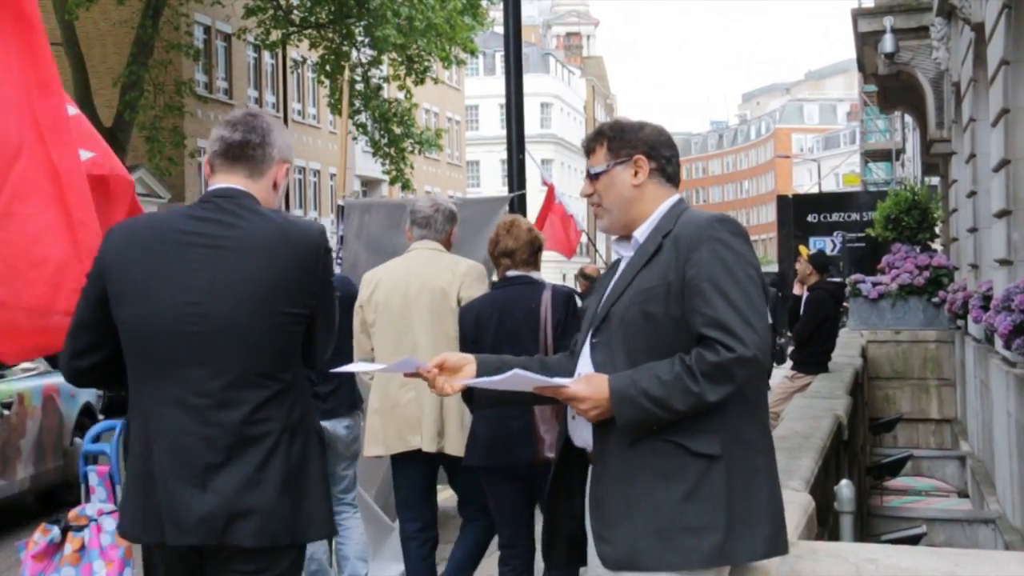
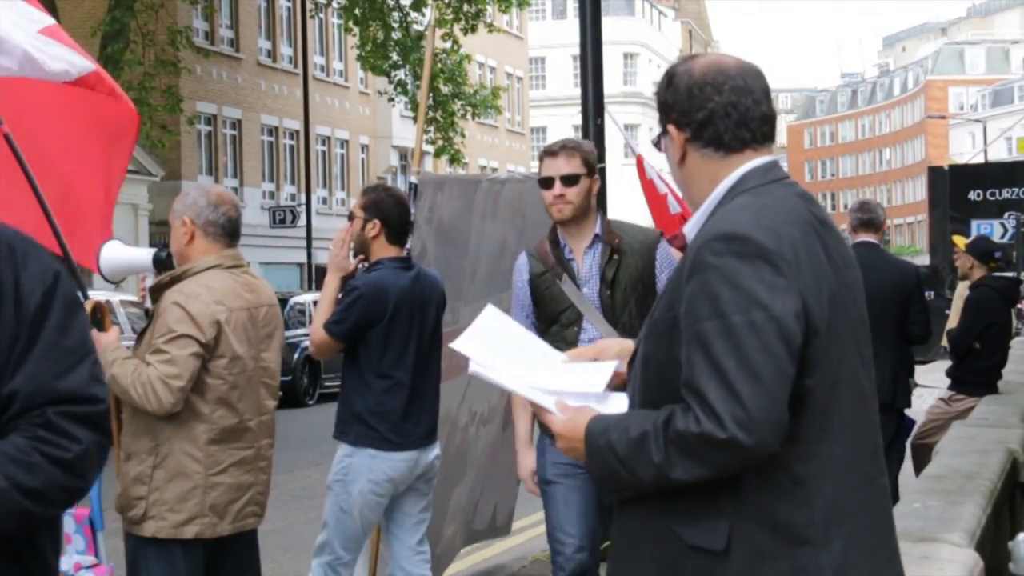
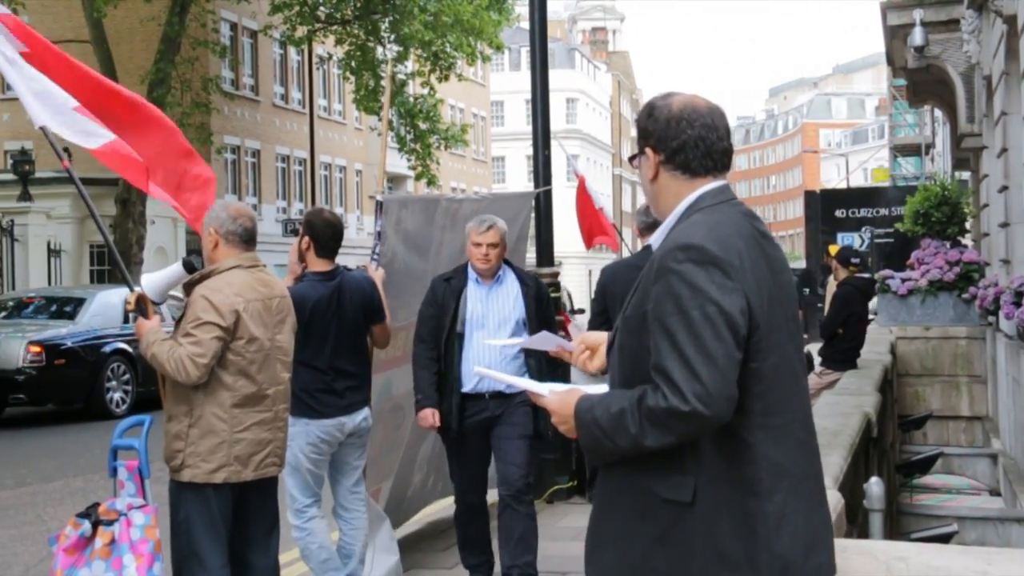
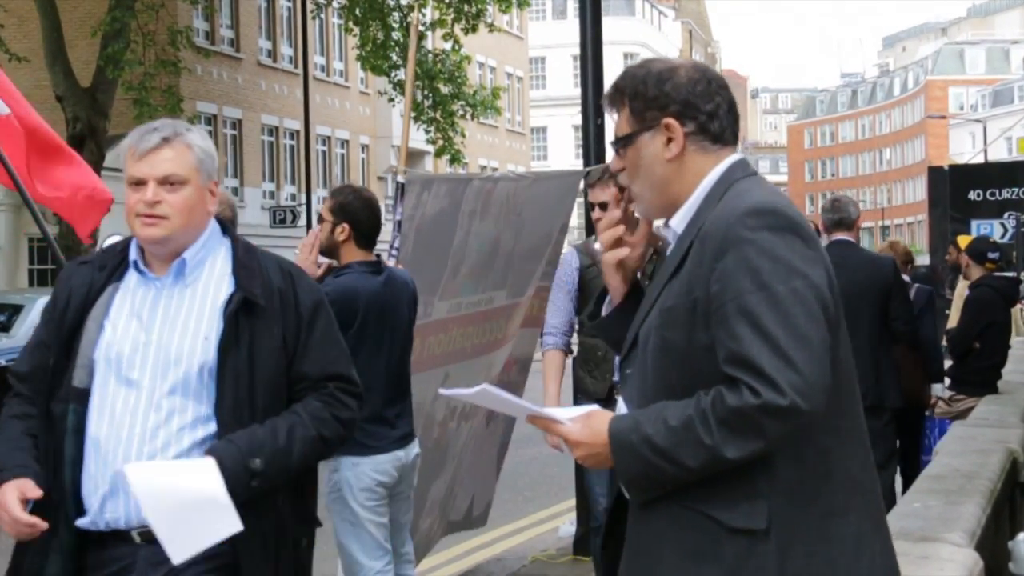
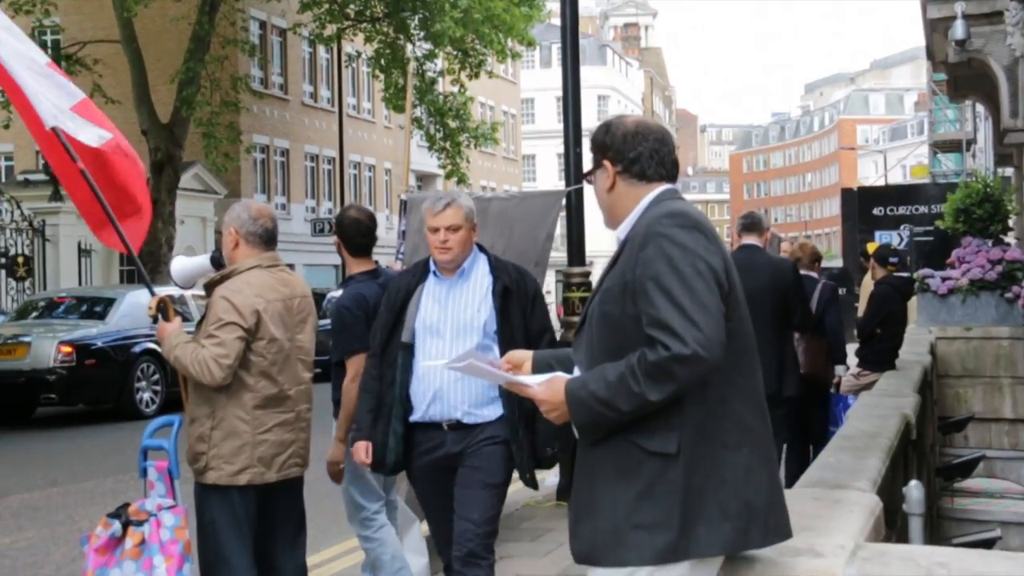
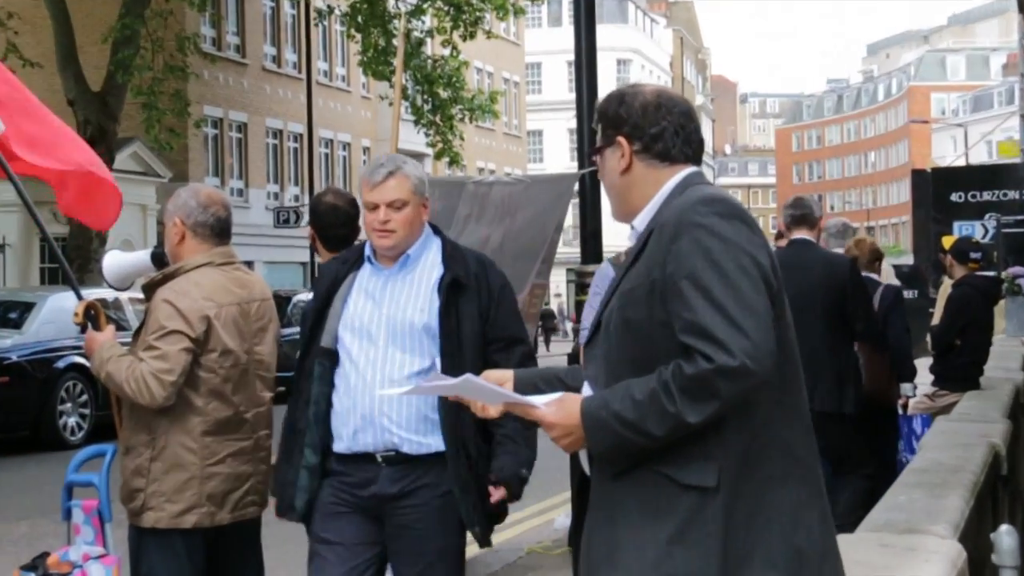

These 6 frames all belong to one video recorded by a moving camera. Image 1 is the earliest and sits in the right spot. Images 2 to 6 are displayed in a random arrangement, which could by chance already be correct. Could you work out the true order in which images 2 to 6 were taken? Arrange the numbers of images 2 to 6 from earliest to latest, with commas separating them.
3, 5, 6, 4, 2
